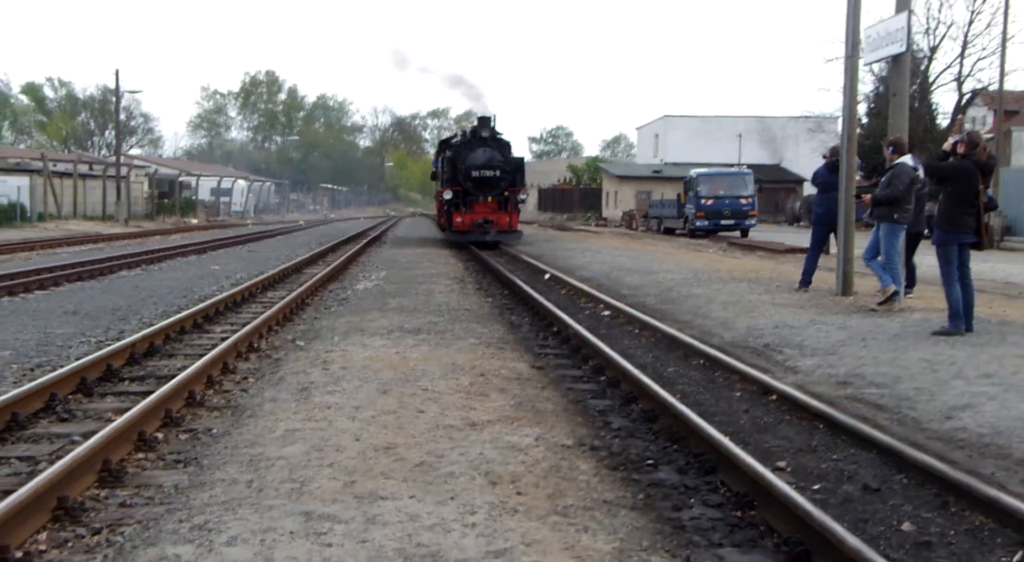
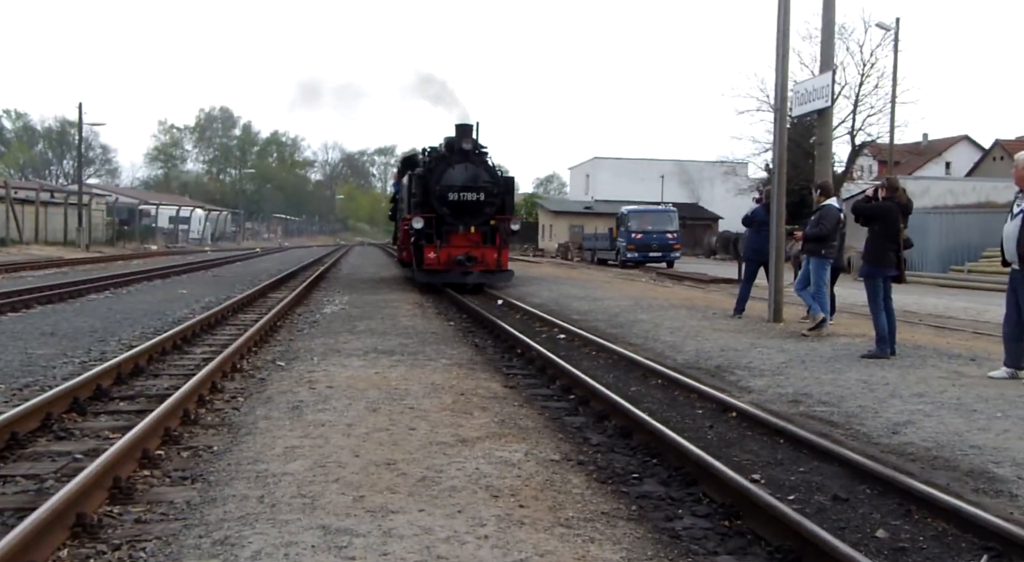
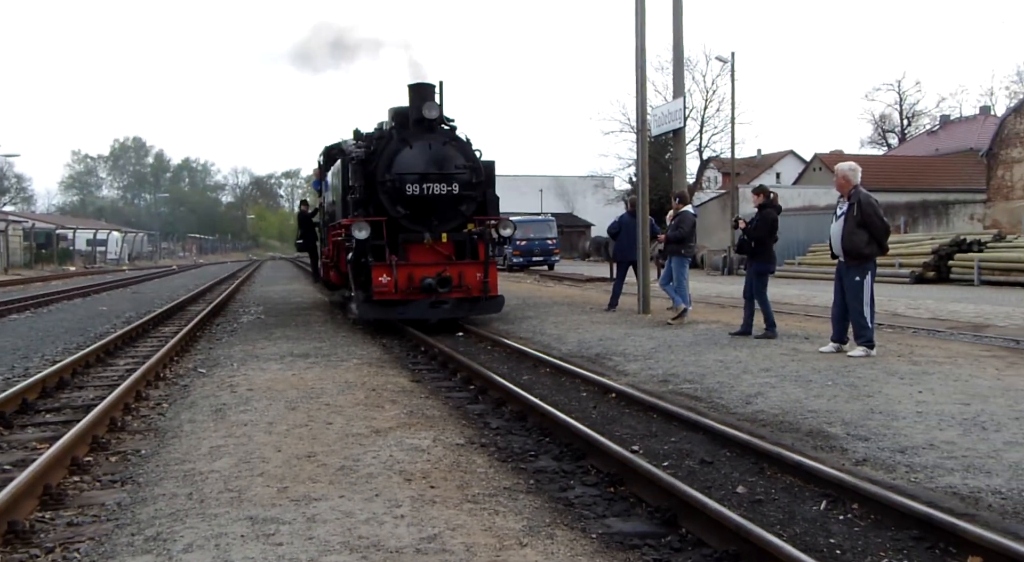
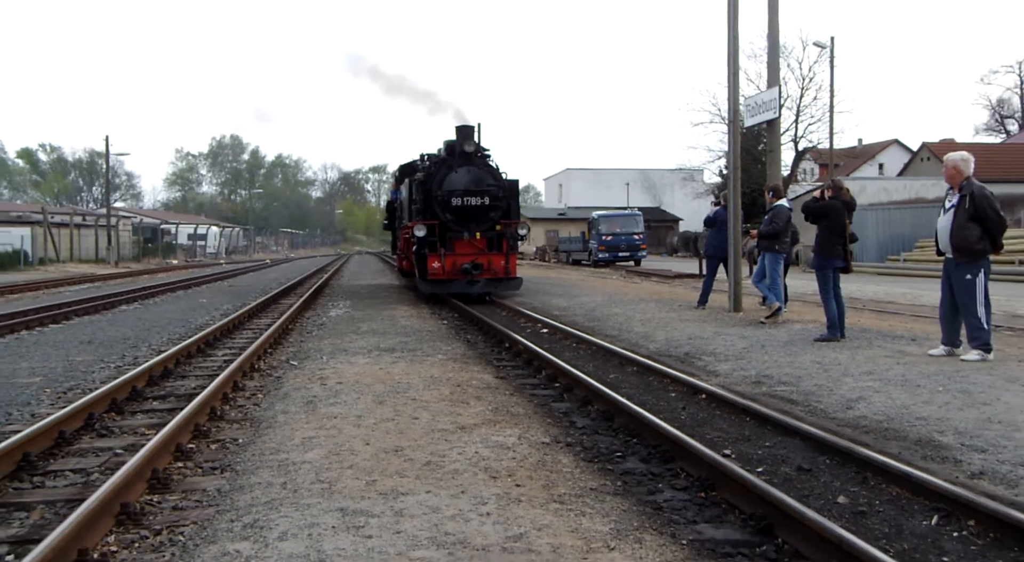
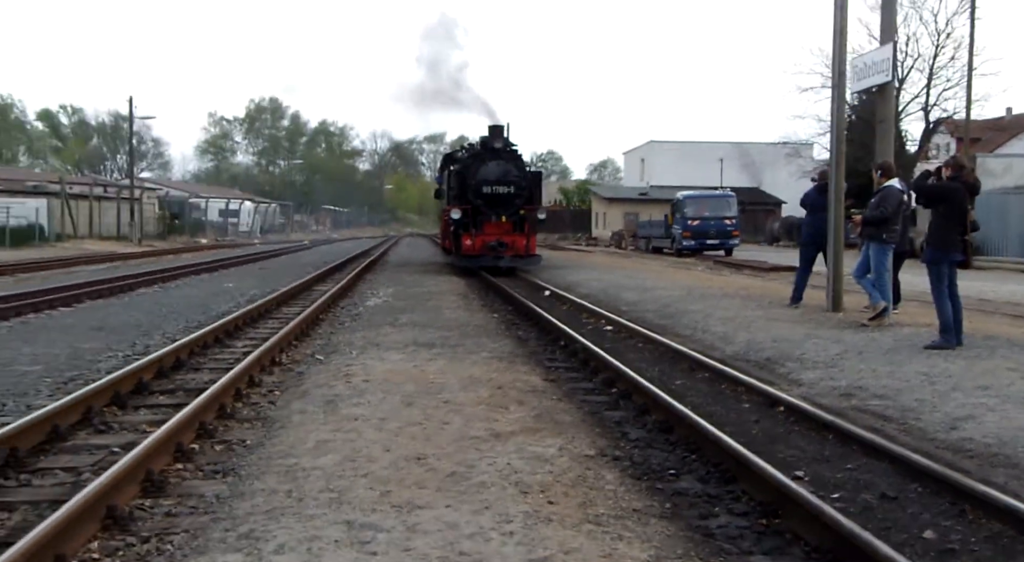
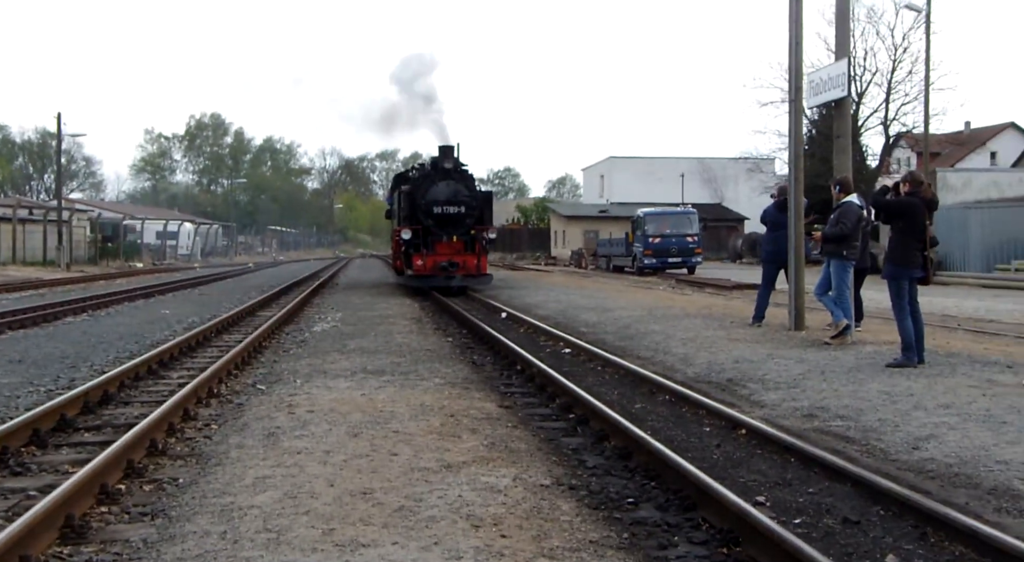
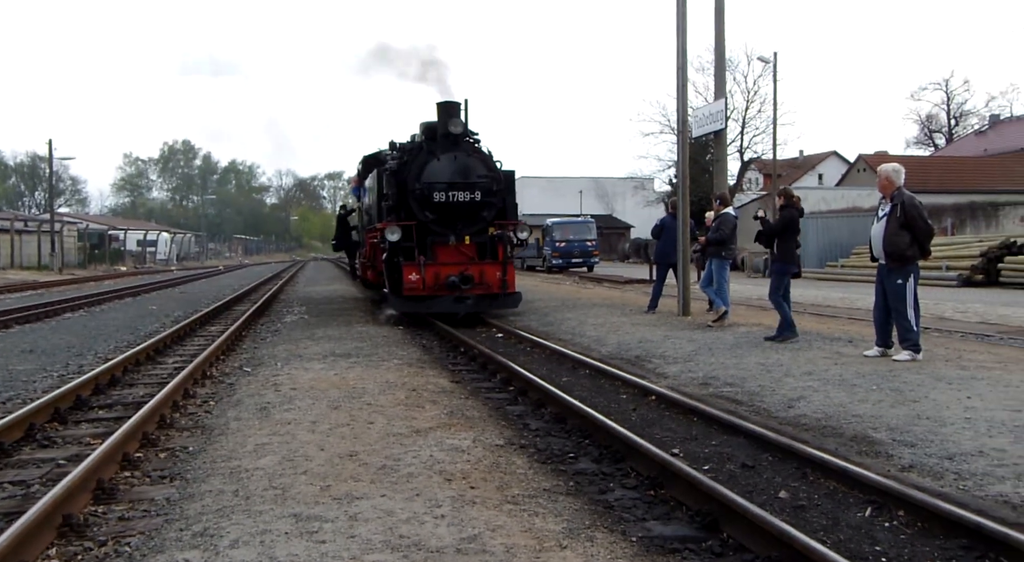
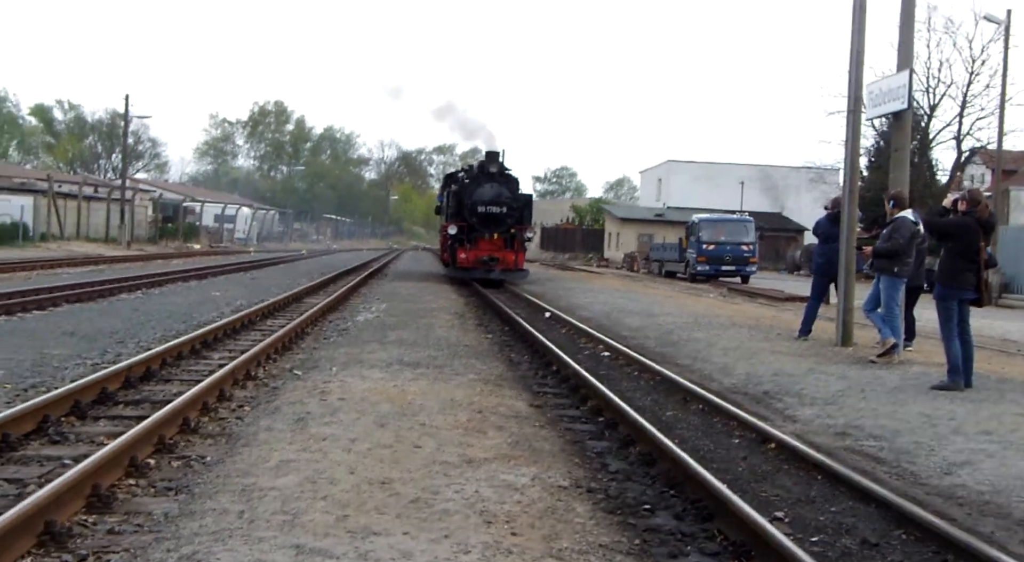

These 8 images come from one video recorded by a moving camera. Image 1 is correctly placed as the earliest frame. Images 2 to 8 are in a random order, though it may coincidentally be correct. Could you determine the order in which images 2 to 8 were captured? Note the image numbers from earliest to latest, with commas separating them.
8, 6, 5, 2, 4, 7, 3
